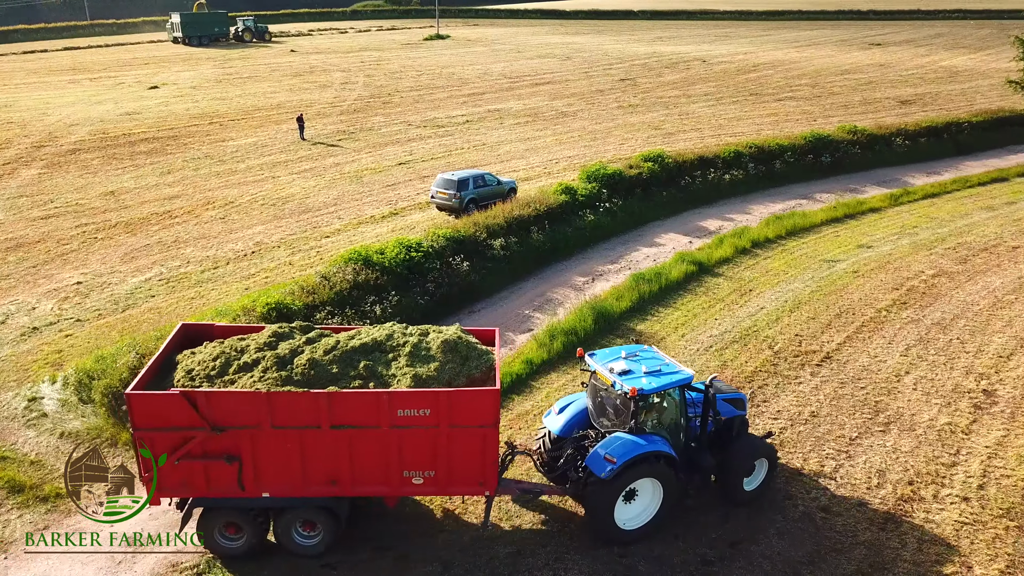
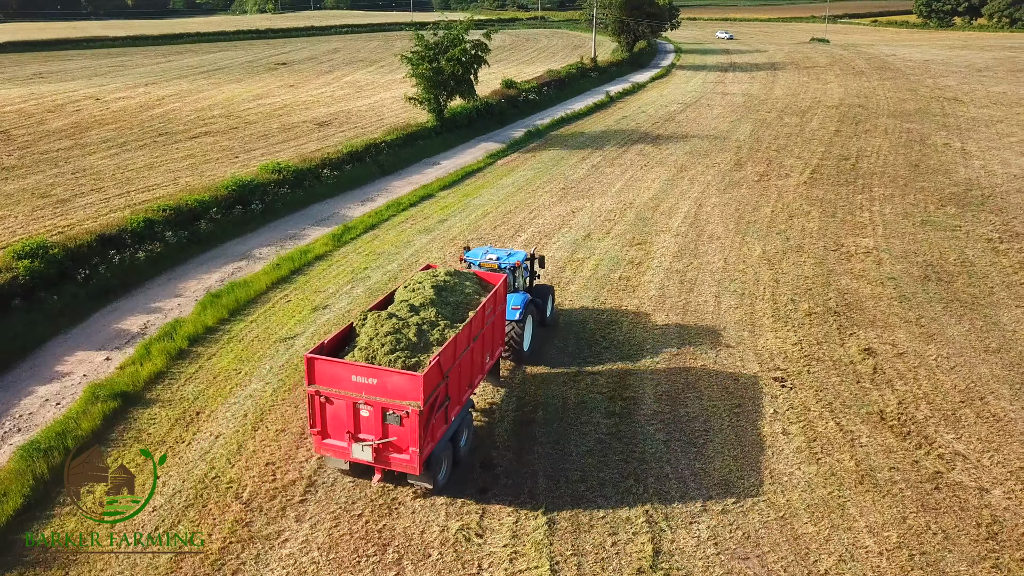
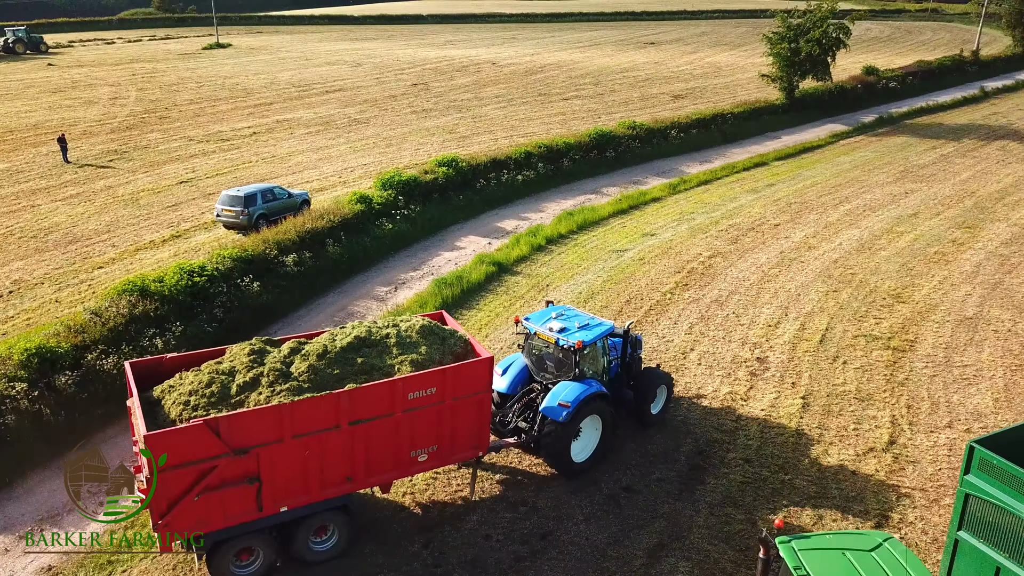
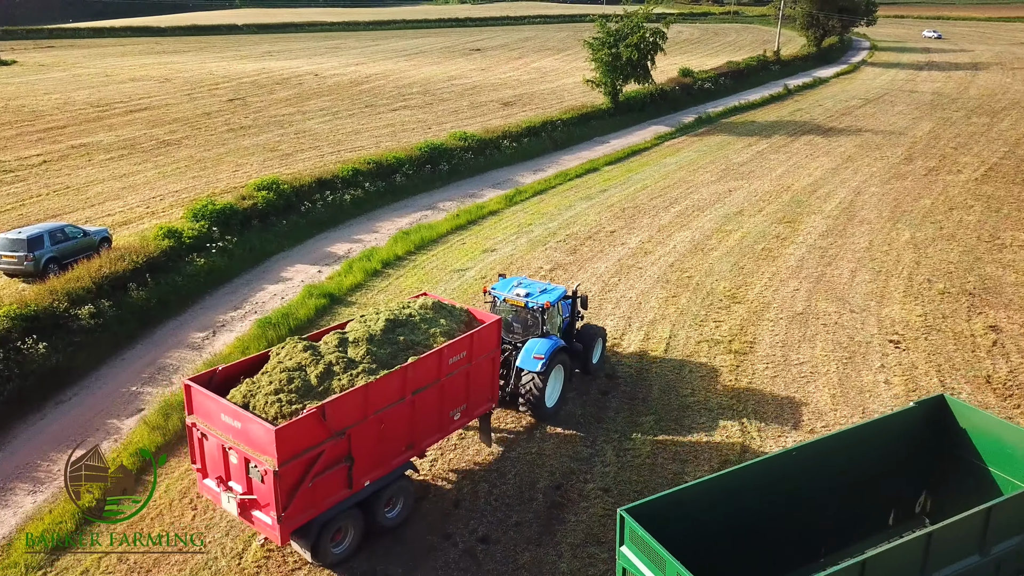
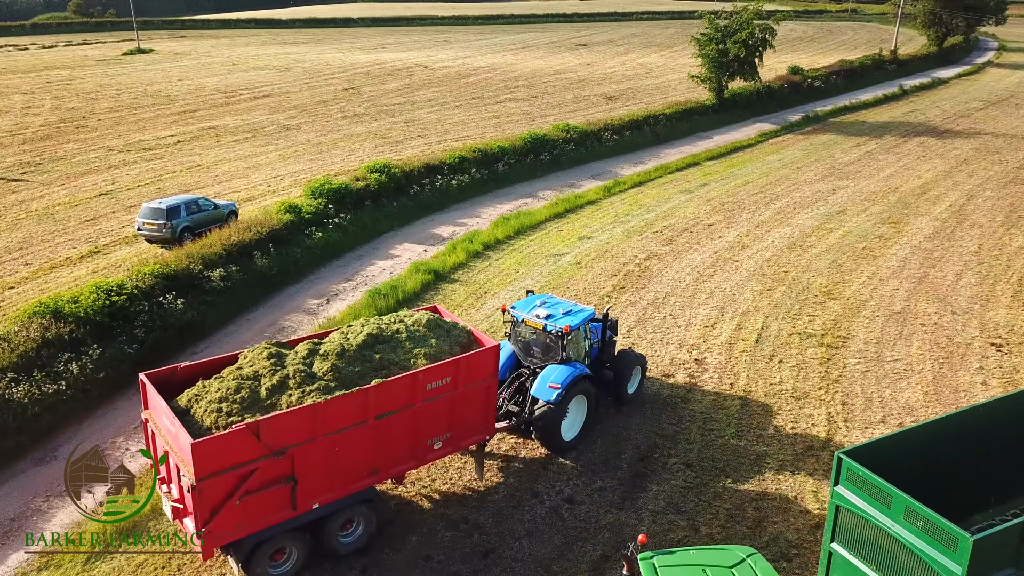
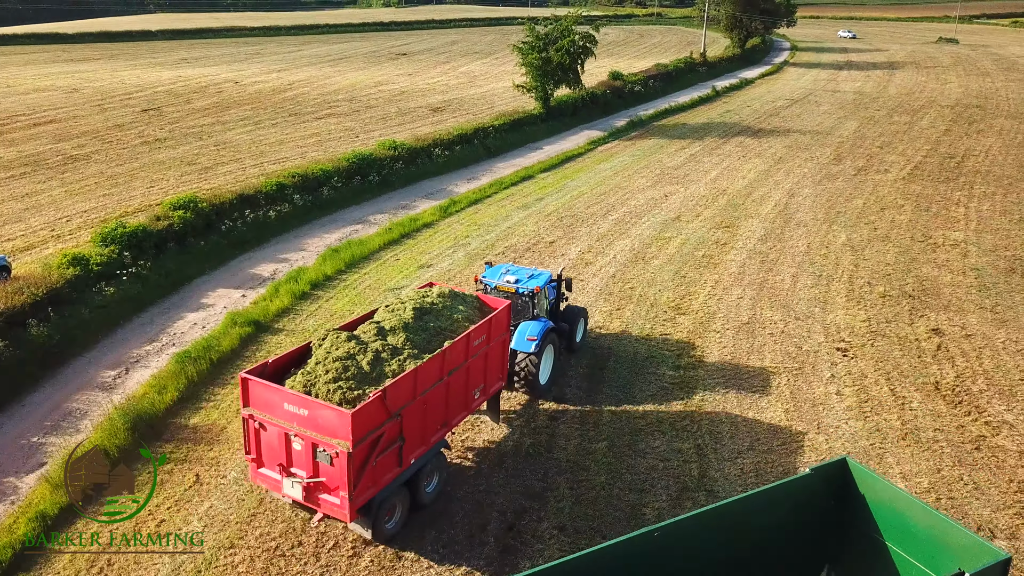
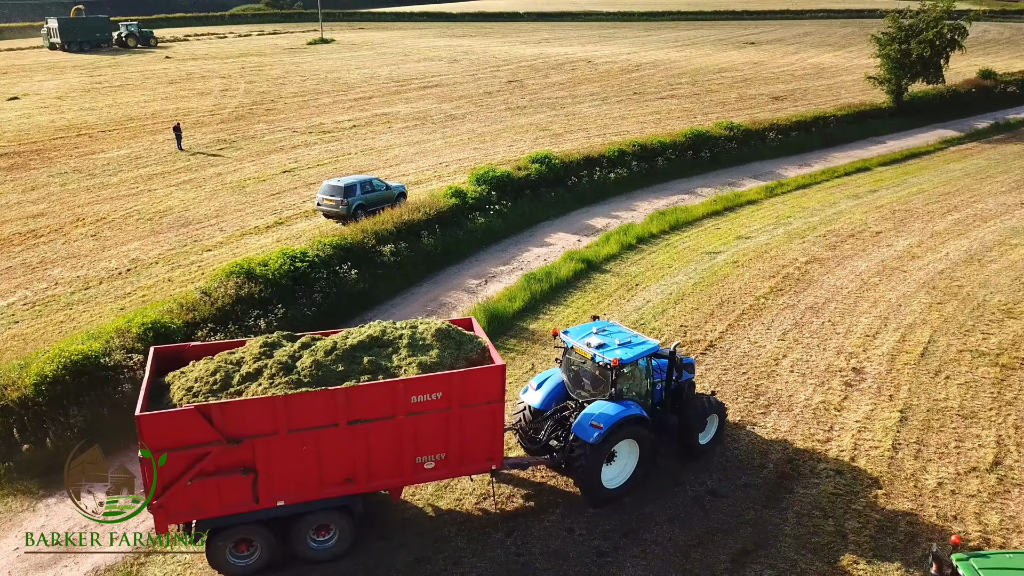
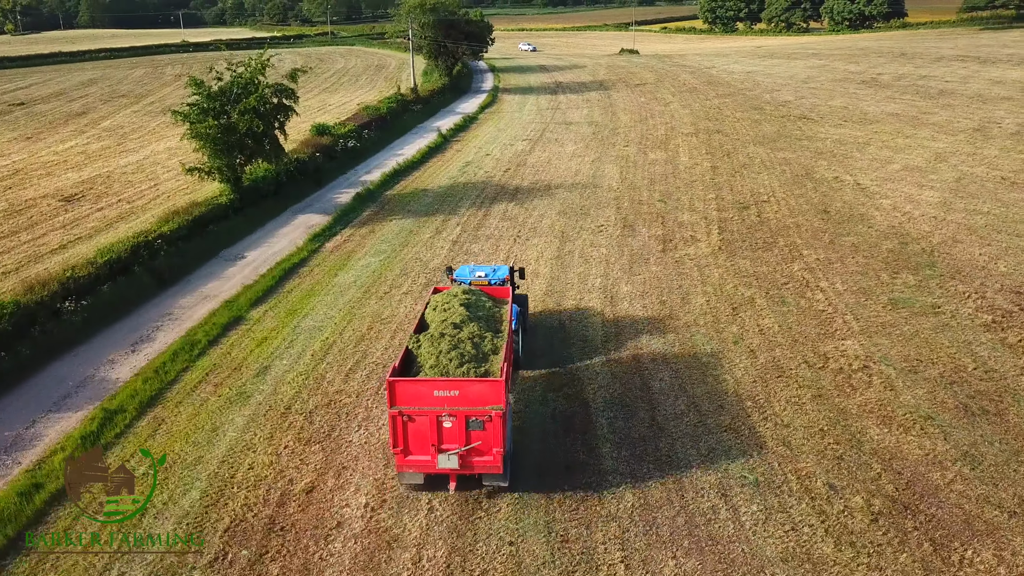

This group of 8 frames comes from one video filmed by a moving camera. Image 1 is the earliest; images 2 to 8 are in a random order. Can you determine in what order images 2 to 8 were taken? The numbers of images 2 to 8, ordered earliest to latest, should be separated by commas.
7, 3, 5, 4, 6, 2, 8
